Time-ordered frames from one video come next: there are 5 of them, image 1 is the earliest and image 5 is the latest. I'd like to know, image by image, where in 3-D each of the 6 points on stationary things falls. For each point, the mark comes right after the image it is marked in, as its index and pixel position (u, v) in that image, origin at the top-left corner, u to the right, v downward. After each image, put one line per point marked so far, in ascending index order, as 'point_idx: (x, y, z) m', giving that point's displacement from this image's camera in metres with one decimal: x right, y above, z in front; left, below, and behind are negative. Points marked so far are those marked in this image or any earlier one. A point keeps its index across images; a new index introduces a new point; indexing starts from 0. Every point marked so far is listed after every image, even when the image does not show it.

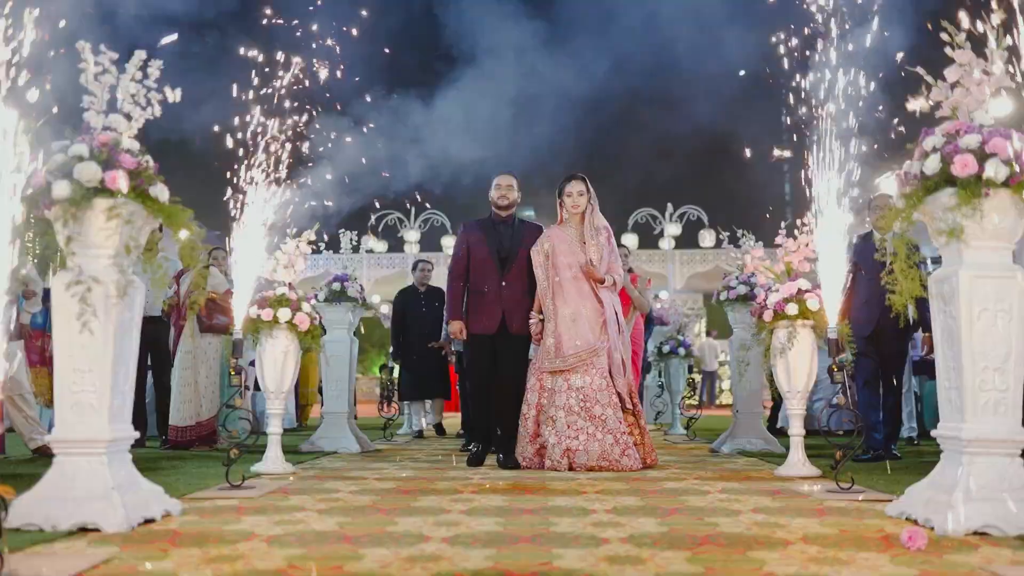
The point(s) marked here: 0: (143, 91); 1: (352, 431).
0: (-1.8, +0.9, +3.9) m
1: (-1.6, -1.4, +8.1) m
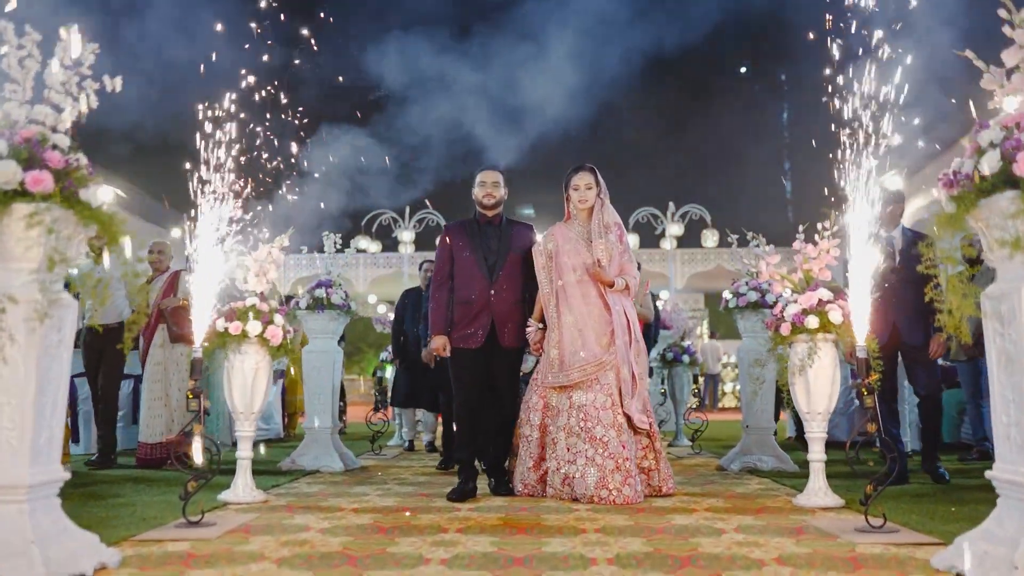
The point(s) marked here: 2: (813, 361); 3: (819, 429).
0: (-1.8, +0.9, +3.4) m
1: (-1.6, -1.5, +7.6) m
2: (+1.9, -0.5, +5.1) m
3: (+1.9, -0.9, +5.0) m
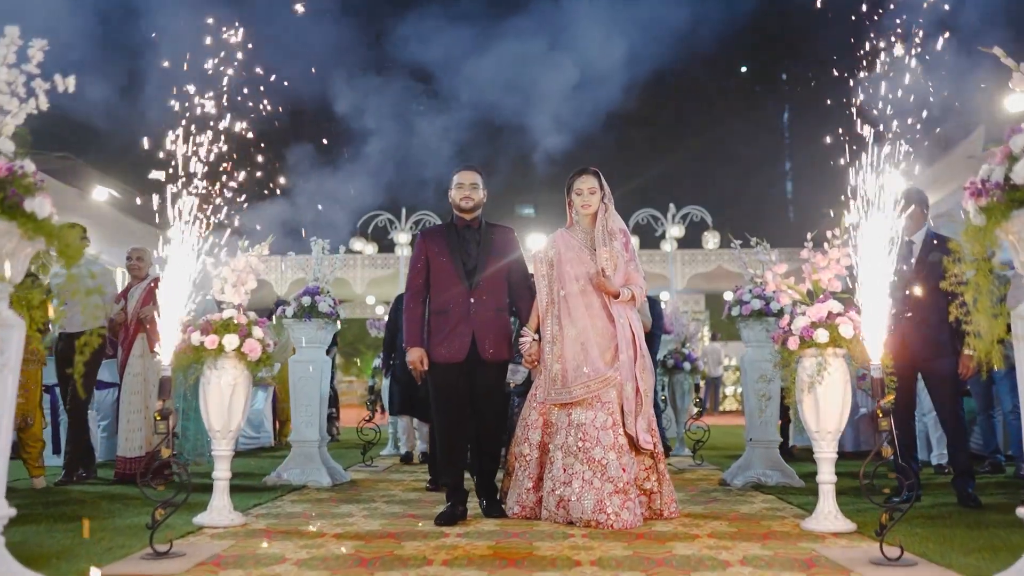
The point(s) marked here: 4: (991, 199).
0: (-1.9, +0.8, +3.1) m
1: (-1.7, -1.6, +7.3) m
2: (+1.8, -0.5, +4.8) m
3: (+1.9, -0.9, +4.8) m
4: (+1.7, +0.3, +3.0) m
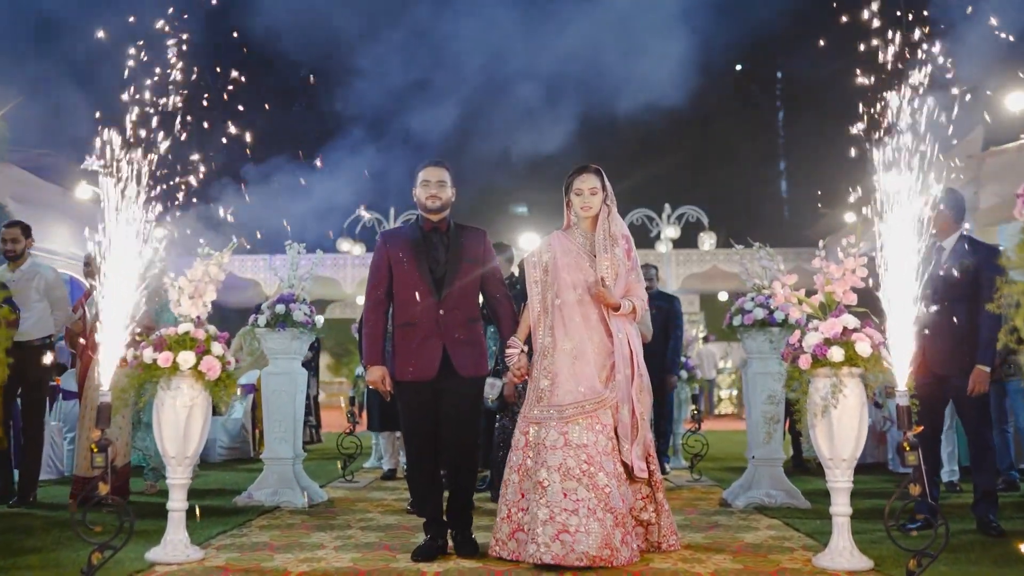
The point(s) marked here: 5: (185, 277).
0: (-1.9, +0.7, +2.6) m
1: (-1.8, -1.6, +6.8) m
2: (+1.8, -0.6, +4.4) m
3: (+1.8, -1.0, +4.3) m
4: (+1.7, +0.2, +2.5) m
5: (-2.0, +0.1, +4.9) m
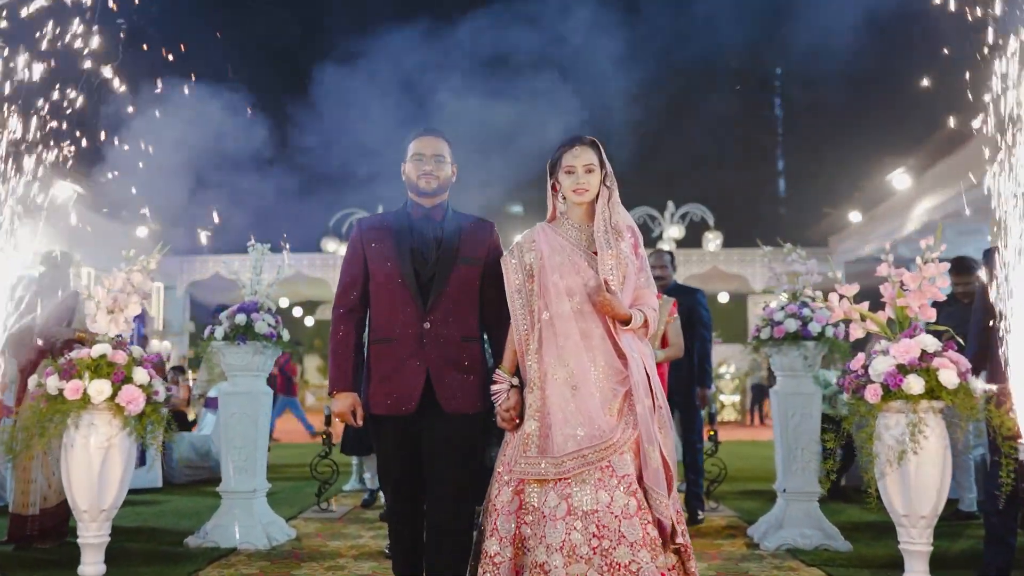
0: (-2.0, +0.7, +1.7) m
1: (-1.8, -1.7, +5.9) m
2: (+1.7, -0.7, +3.5) m
3: (+1.7, -1.1, +3.4) m
4: (+1.7, +0.2, +1.6) m
5: (-2.0, 0.0, +4.0) m
